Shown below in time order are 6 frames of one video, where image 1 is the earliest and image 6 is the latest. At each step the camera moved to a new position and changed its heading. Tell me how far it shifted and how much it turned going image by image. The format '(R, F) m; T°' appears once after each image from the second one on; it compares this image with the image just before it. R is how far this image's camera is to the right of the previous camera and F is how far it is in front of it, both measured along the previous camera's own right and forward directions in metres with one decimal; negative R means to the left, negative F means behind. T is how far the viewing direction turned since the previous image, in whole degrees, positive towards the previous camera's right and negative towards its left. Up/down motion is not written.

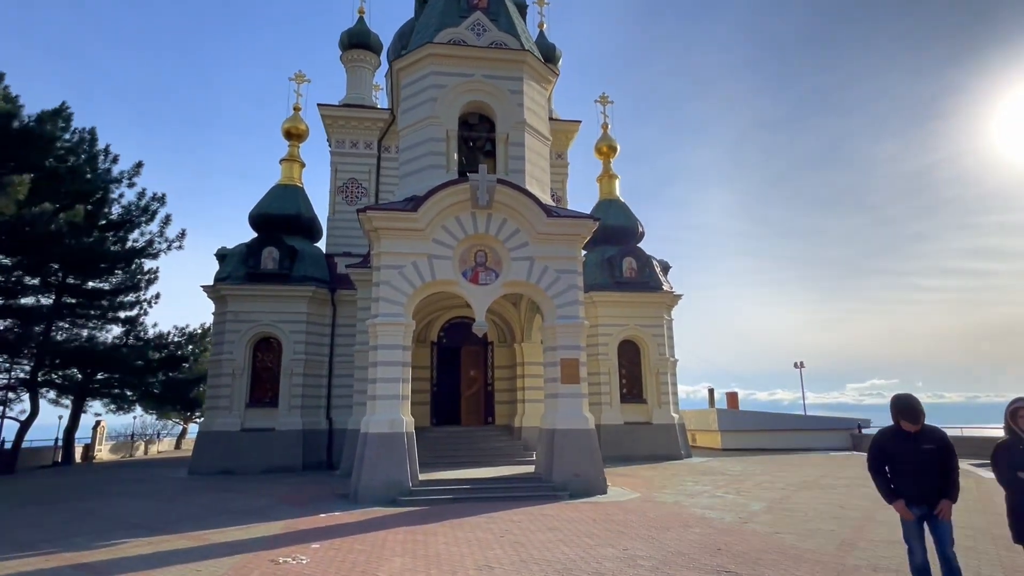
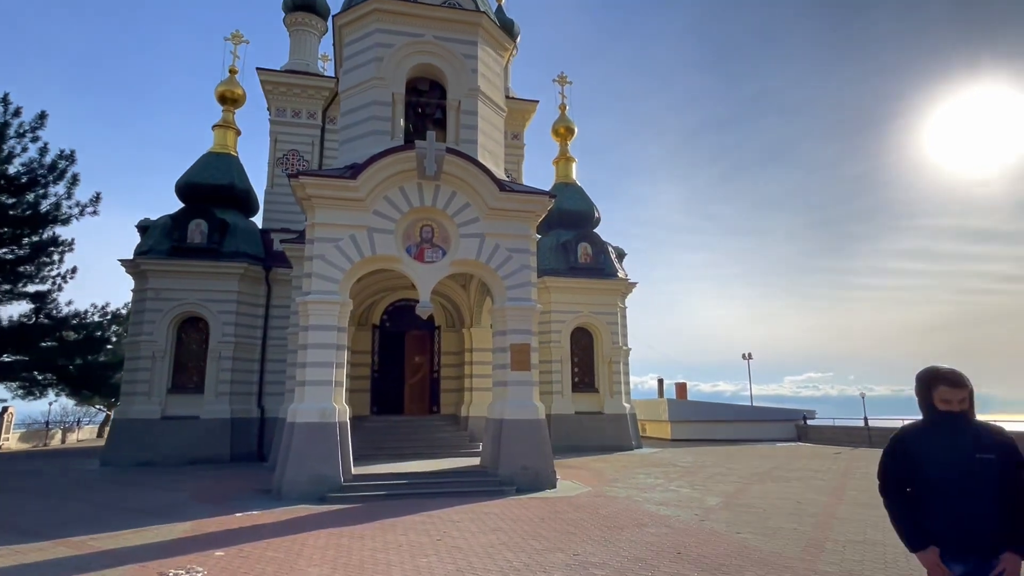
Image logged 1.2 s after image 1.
(+0.1, +0.9) m; +5°
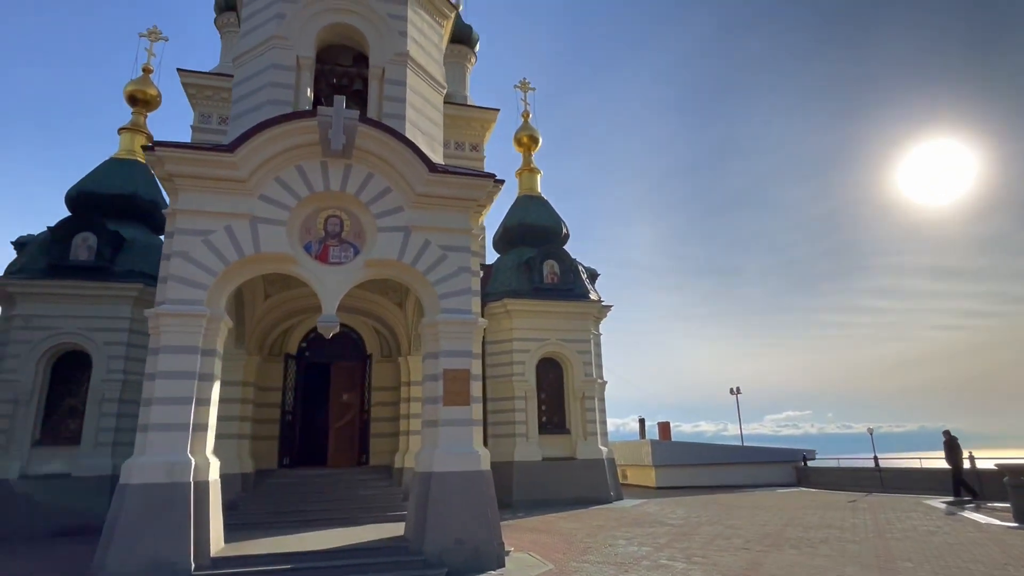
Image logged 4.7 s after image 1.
(+0.7, +2.8) m; +2°
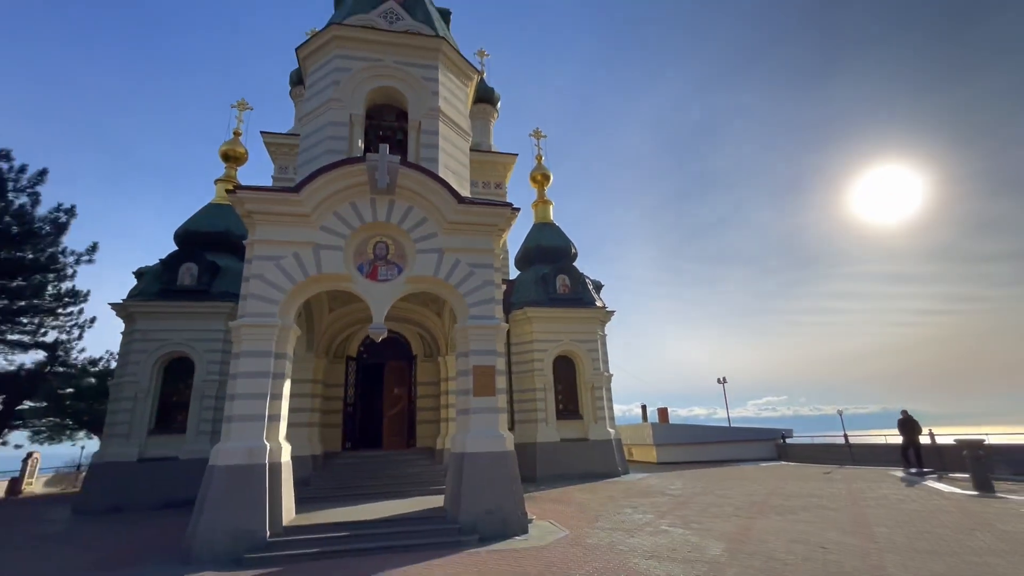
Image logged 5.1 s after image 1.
(-0.1, -1.5) m; -1°
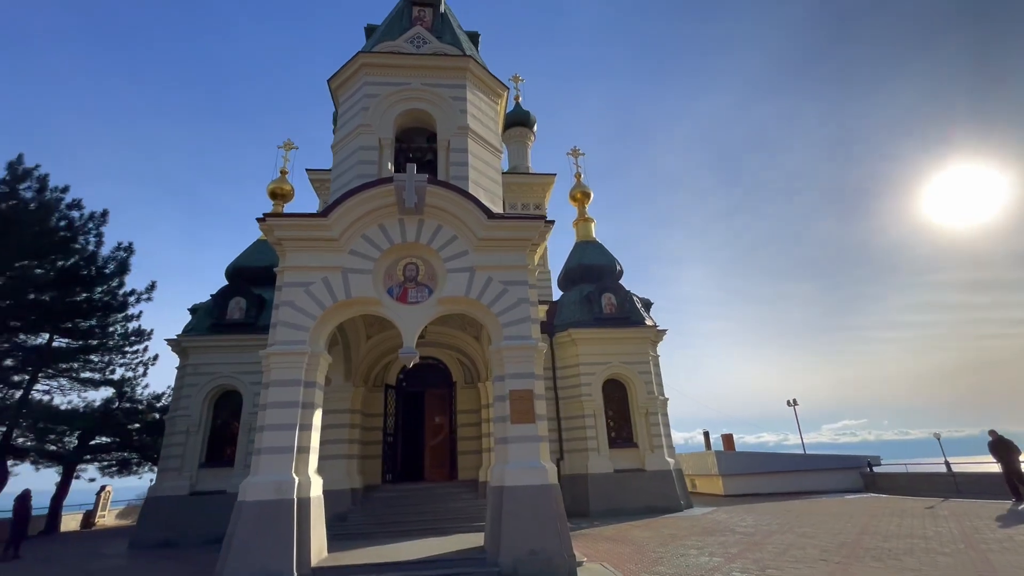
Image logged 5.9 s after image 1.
(+0.3, +0.6) m; -5°
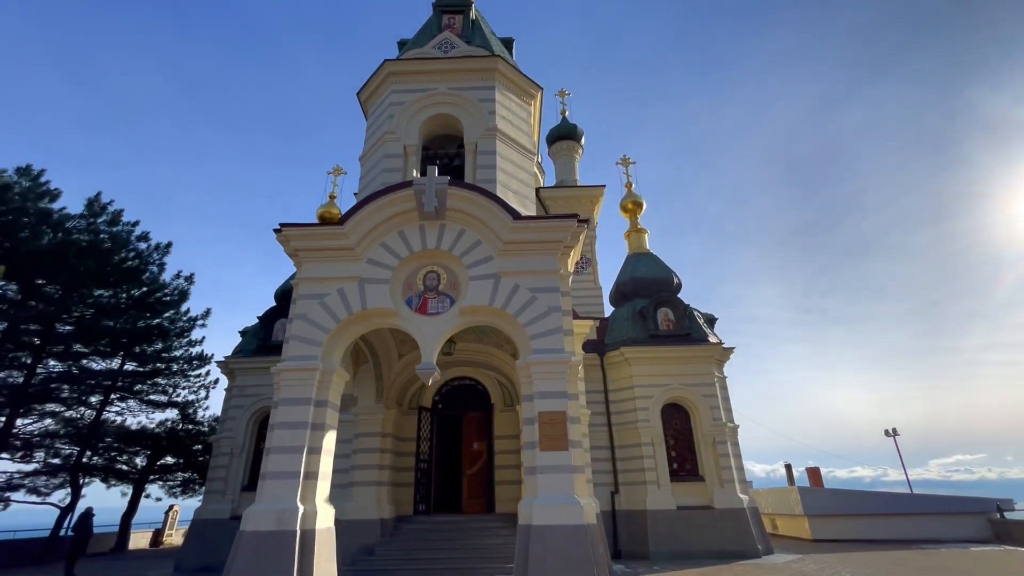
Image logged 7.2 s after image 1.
(+0.6, +1.0) m; -7°
